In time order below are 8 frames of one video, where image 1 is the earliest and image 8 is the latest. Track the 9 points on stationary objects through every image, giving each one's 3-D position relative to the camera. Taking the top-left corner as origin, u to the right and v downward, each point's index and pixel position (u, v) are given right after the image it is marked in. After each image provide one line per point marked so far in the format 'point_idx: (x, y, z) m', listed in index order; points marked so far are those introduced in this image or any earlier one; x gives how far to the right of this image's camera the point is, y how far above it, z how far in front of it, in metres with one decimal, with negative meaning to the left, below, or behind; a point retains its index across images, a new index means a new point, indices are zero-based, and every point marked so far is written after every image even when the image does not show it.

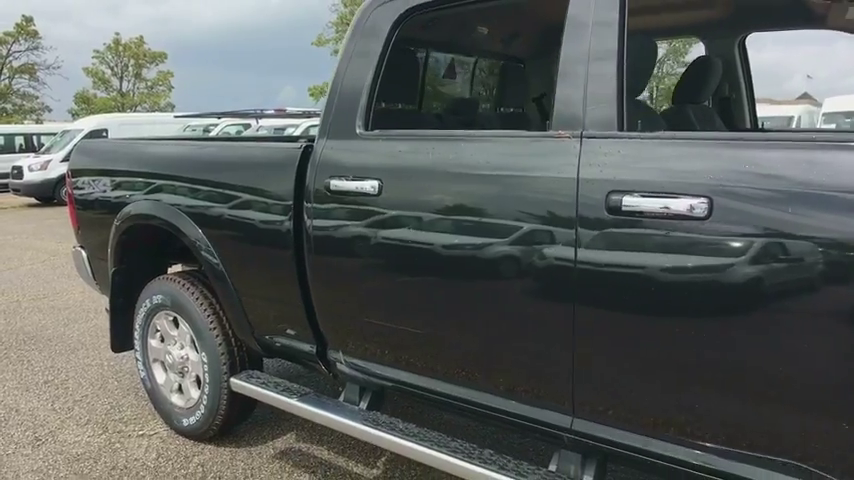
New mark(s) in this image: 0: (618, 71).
0: (+0.5, +0.5, +1.9) m
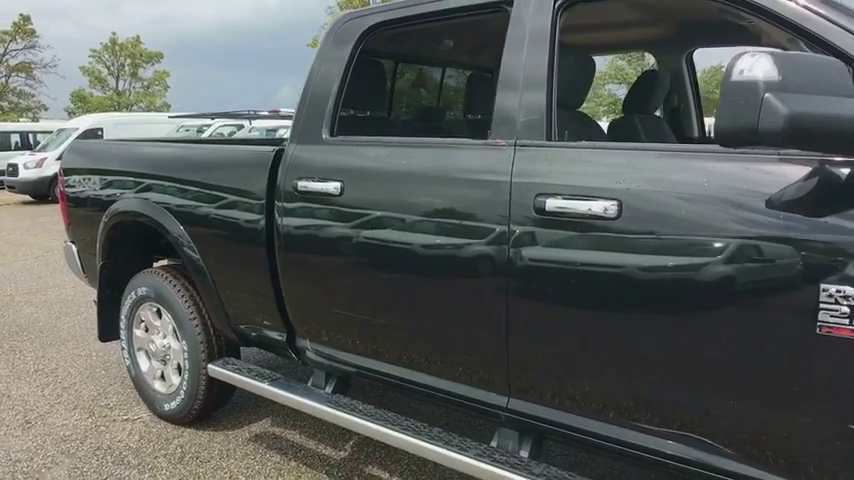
0: (+0.4, +0.5, +2.2) m
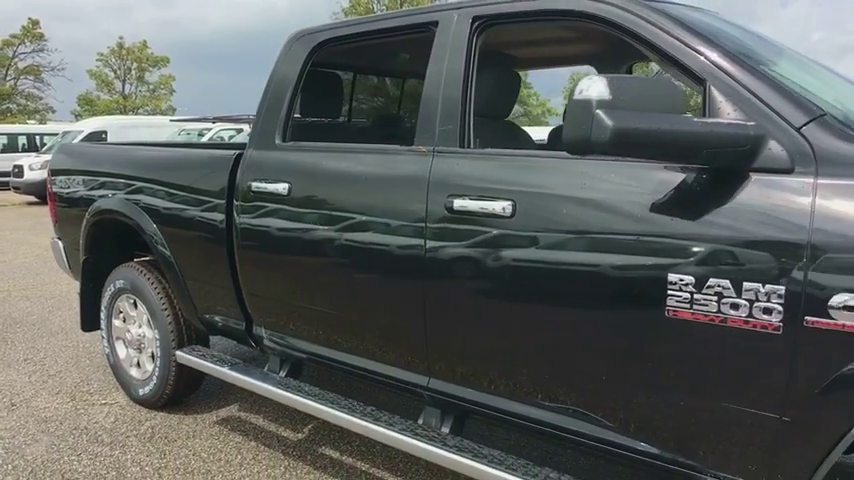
0: (+0.1, +0.5, +2.4) m
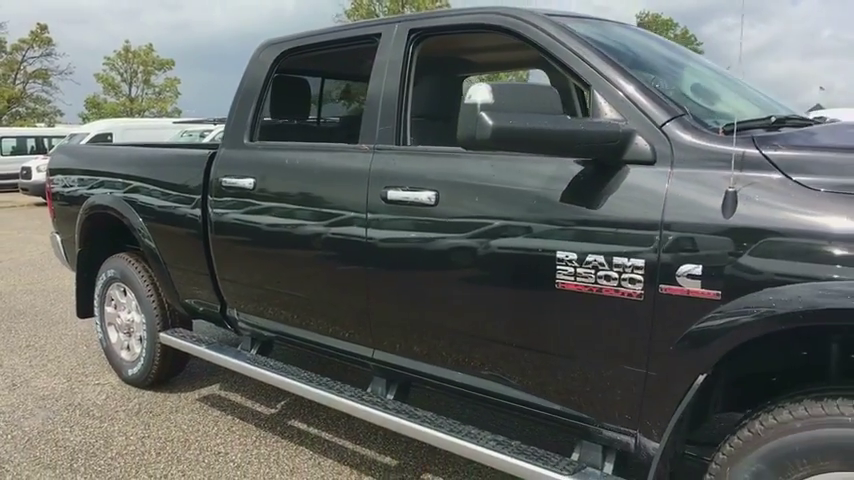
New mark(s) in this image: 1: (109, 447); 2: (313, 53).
0: (-0.1, +0.6, +2.7) m
1: (-1.7, -1.1, +3.4) m
2: (-0.6, +1.0, +3.4) m
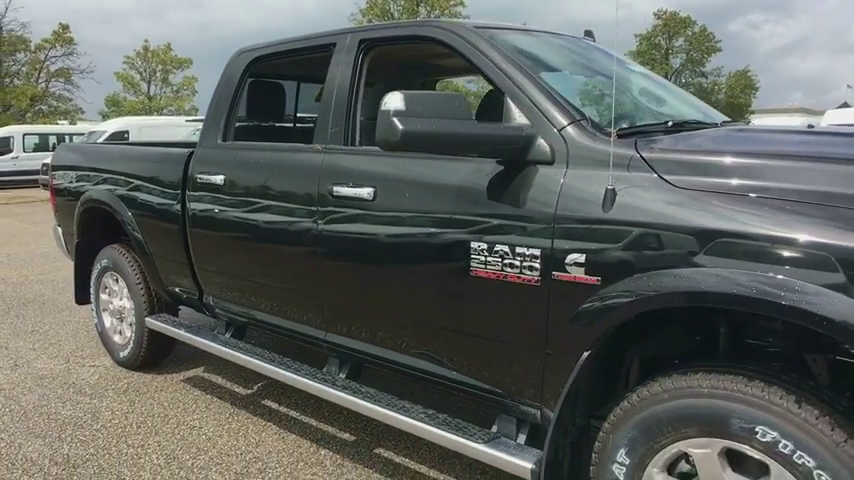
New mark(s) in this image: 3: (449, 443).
0: (-0.3, +0.6, +3.0) m
1: (-1.9, -1.0, +3.7) m
2: (-0.8, +1.0, +3.6) m
3: (+0.1, -0.8, +2.5) m
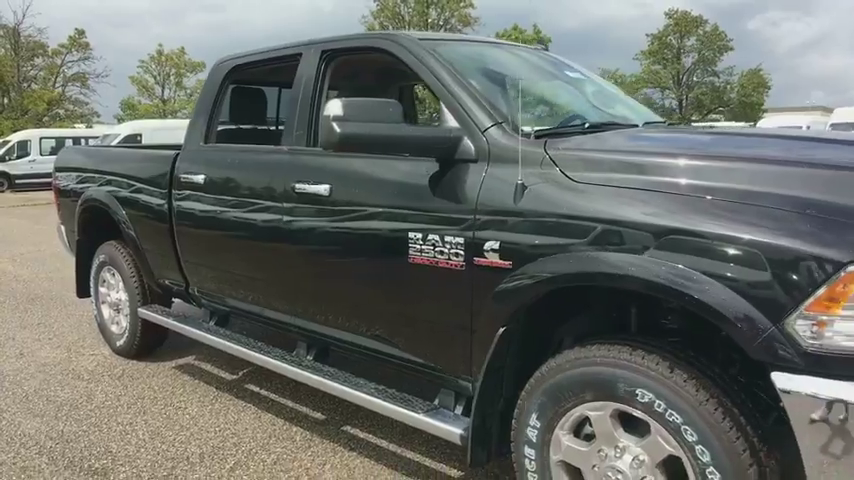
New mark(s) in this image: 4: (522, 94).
0: (-0.6, +0.7, +3.3) m
1: (-2.1, -1.0, +4.0) m
2: (-1.0, +1.0, +3.9) m
3: (-0.1, -0.7, +2.7) m
4: (+0.4, +0.6, +2.8) m
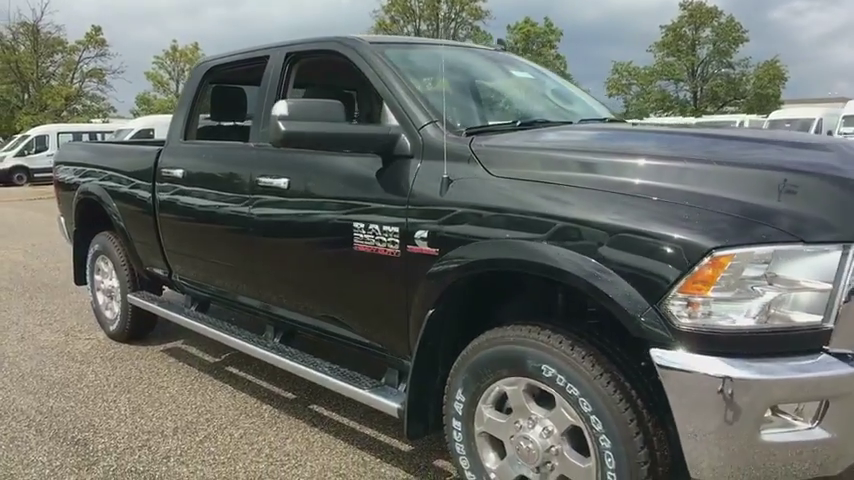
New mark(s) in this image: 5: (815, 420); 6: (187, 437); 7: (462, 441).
0: (-0.8, +0.7, +3.5) m
1: (-2.3, -0.9, +4.3) m
2: (-1.2, +1.1, +4.2) m
3: (-0.4, -0.7, +3.0) m
4: (+0.2, +0.7, +3.0) m
5: (+1.2, -0.5, +2.0) m
6: (-1.3, -1.1, +3.5) m
7: (+0.1, -0.8, +2.6) m
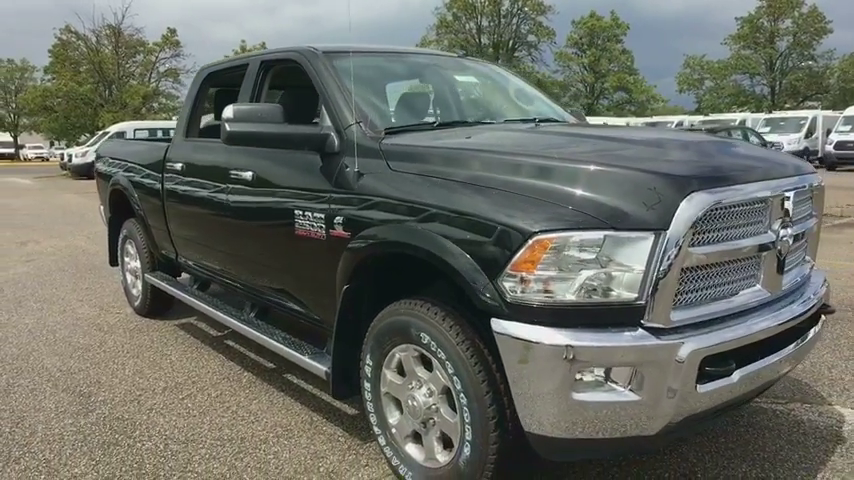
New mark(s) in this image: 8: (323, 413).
0: (-1.0, +0.8, +4.0) m
1: (-2.5, -0.8, +4.9) m
2: (-1.4, +1.2, +4.7) m
3: (-0.7, -0.6, +3.4) m
4: (-0.1, +0.7, +3.4) m
5: (+0.7, -0.5, +2.3) m
6: (-1.6, -1.0, +4.0) m
7: (-0.3, -0.7, +3.0) m
8: (-0.6, -1.0, +3.7) m
